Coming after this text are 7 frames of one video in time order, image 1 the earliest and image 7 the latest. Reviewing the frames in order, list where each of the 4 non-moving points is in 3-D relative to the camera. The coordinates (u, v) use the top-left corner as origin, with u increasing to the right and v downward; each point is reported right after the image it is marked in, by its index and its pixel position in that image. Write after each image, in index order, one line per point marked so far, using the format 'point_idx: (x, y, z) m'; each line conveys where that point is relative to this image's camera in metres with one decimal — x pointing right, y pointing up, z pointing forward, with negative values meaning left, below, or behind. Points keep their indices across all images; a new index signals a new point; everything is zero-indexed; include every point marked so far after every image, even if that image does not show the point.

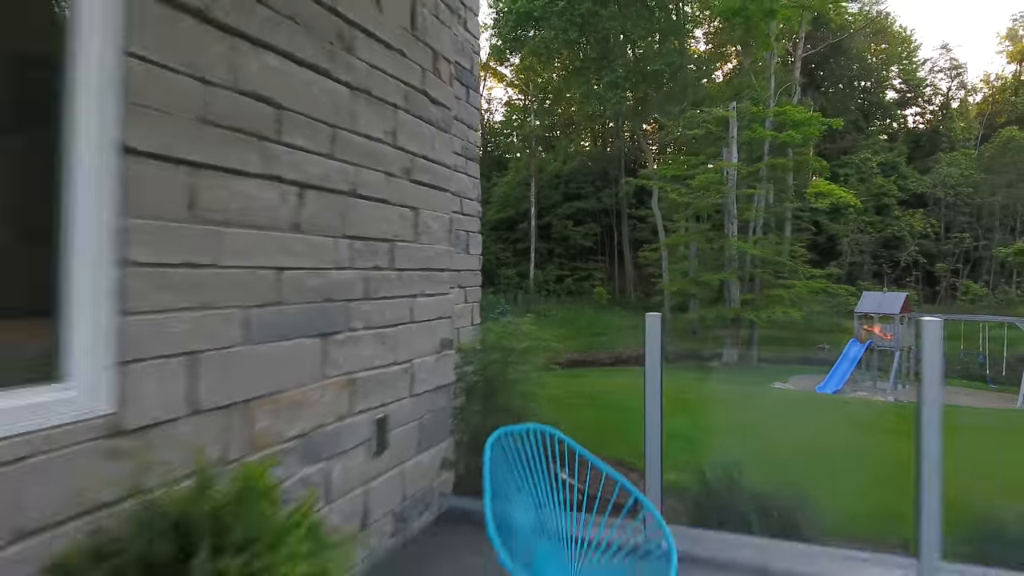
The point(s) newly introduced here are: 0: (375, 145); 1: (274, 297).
0: (-0.5, +0.6, +2.2) m
1: (-0.7, 0.0, +1.8) m
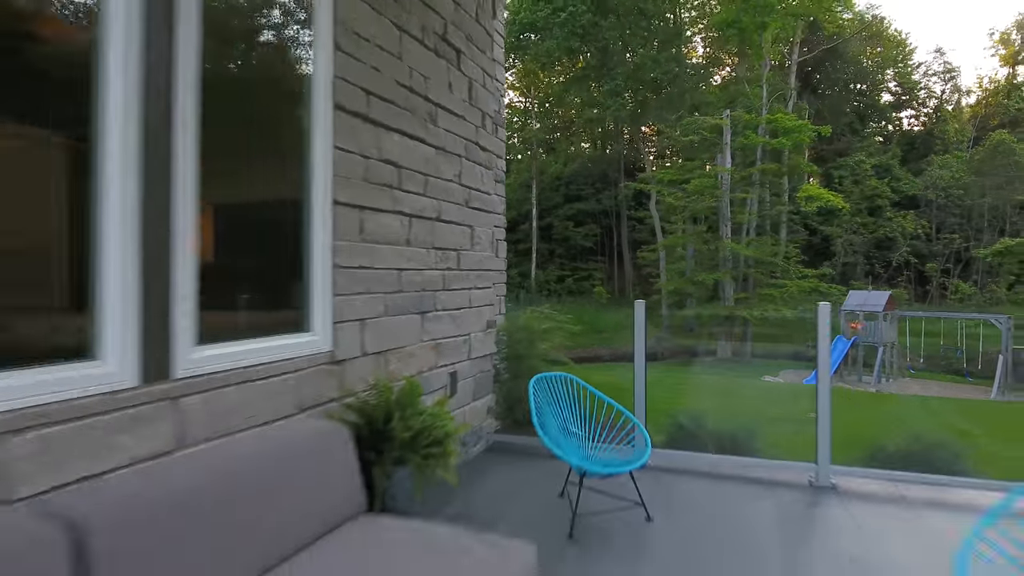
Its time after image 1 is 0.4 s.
0: (-0.4, +0.6, +3.1) m
1: (-0.6, 0.0, +2.7) m
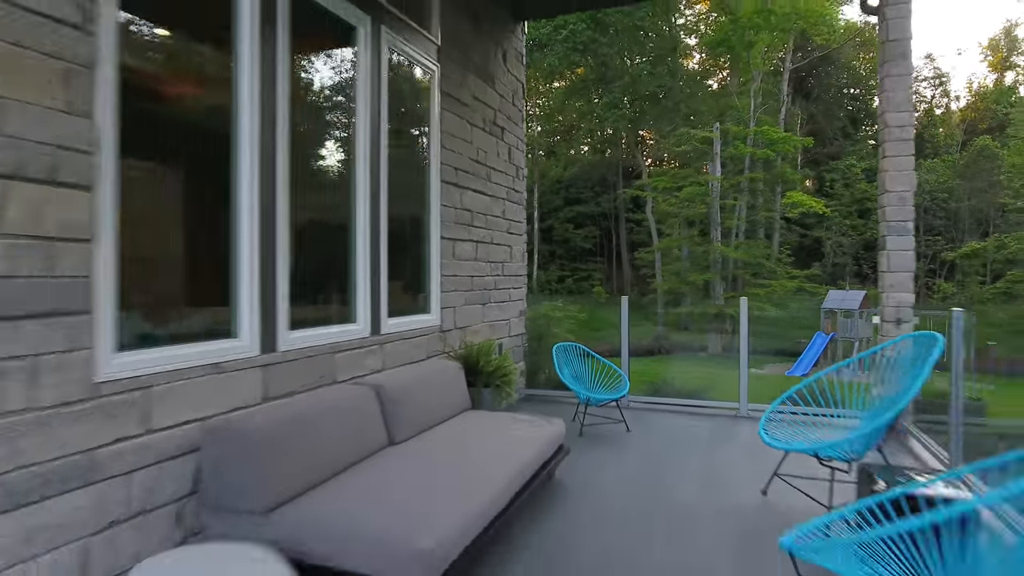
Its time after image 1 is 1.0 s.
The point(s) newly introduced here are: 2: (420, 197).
0: (-0.1, +0.6, +4.6) m
1: (-0.3, 0.0, +4.2) m
2: (-0.7, +0.7, +3.7) m
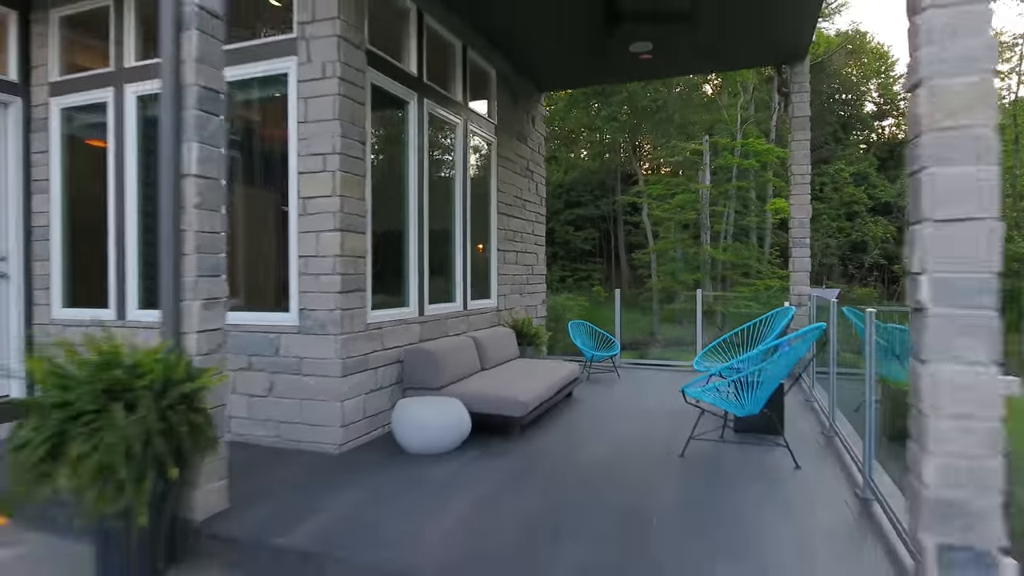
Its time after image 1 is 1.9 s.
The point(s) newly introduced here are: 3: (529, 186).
0: (+0.2, +0.7, +6.6) m
1: (0.0, +0.1, +6.2) m
2: (-0.3, +0.7, +5.6) m
3: (+0.2, +1.3, +6.7) m
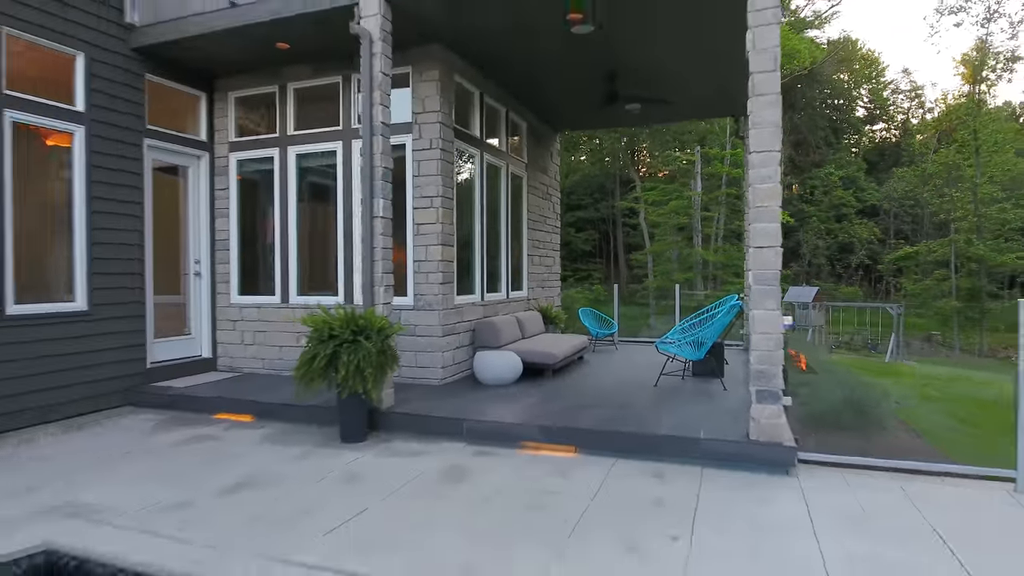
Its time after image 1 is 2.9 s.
0: (+0.6, +0.8, +8.7) m
1: (+0.4, +0.2, +8.3) m
2: (+0.1, +0.8, +7.7) m
3: (+0.6, +1.4, +8.7) m
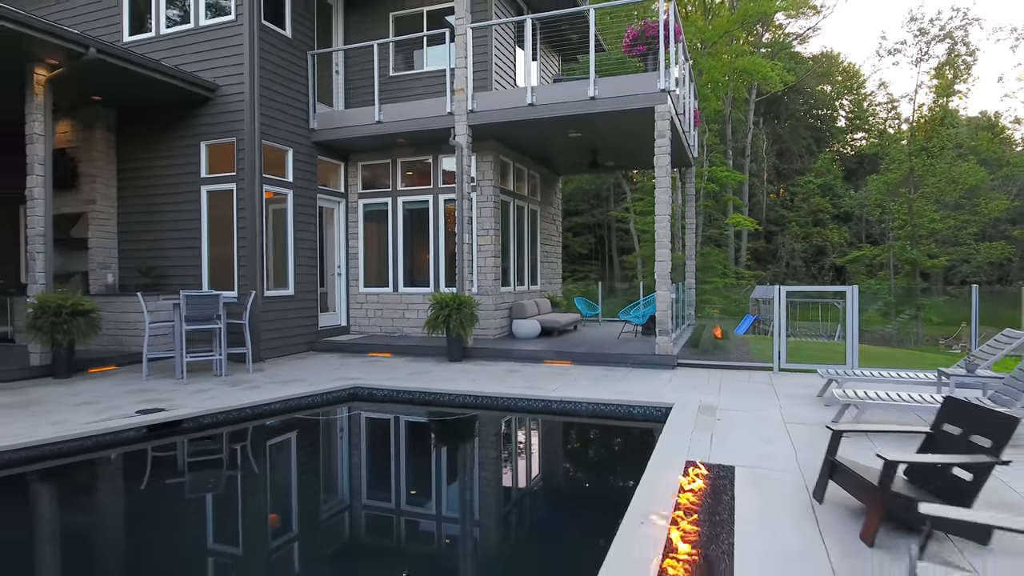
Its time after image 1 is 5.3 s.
0: (+1.0, +0.9, +12.7) m
1: (+0.8, +0.3, +12.3) m
2: (+0.5, +0.9, +11.7) m
3: (+1.0, +1.5, +12.7) m
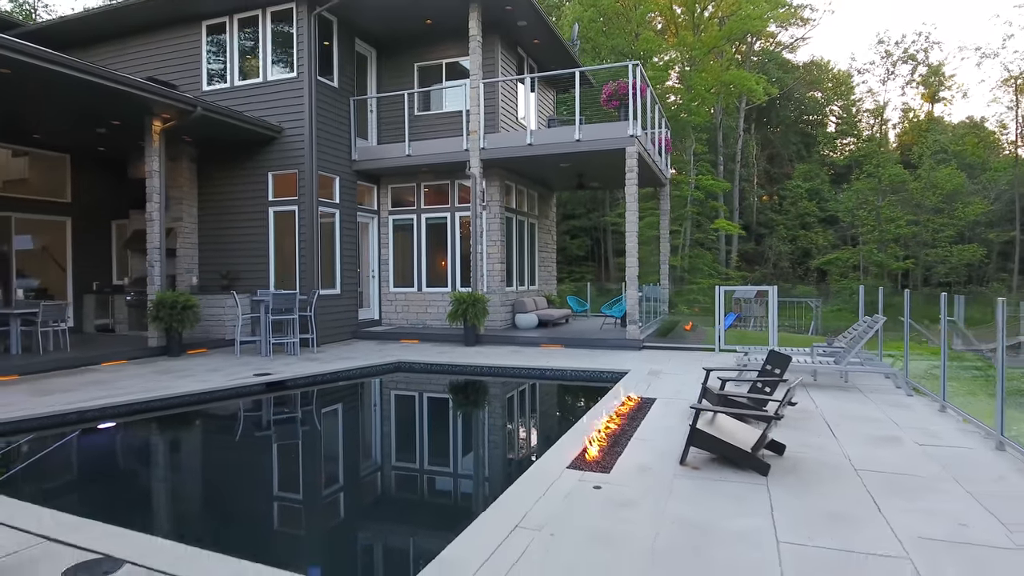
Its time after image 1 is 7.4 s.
0: (+1.1, +0.9, +15.0) m
1: (+0.9, +0.3, +14.6) m
2: (+0.6, +0.9, +14.0) m
3: (+1.1, +1.5, +15.0) m
